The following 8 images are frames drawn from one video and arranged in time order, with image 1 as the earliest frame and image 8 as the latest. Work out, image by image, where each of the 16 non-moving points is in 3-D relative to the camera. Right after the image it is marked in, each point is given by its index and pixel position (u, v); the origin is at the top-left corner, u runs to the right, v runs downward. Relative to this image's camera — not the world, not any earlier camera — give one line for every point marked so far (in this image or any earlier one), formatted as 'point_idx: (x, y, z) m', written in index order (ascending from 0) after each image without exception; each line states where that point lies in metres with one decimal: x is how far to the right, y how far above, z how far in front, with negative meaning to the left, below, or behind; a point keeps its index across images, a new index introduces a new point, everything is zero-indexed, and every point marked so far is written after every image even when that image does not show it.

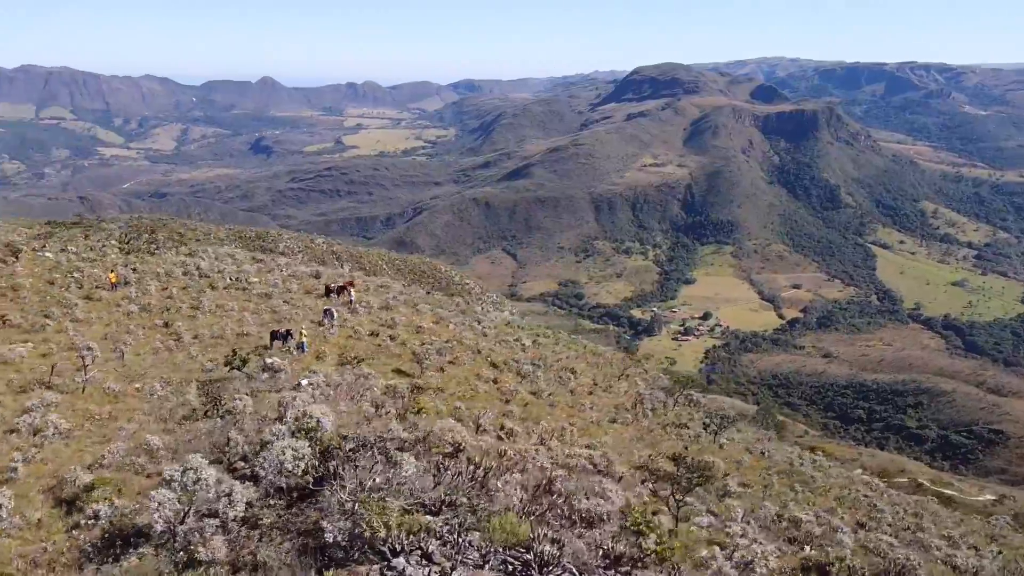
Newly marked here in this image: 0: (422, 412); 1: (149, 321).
0: (-1.8, -2.2, +12.1) m
1: (-8.8, -0.8, +17.8) m
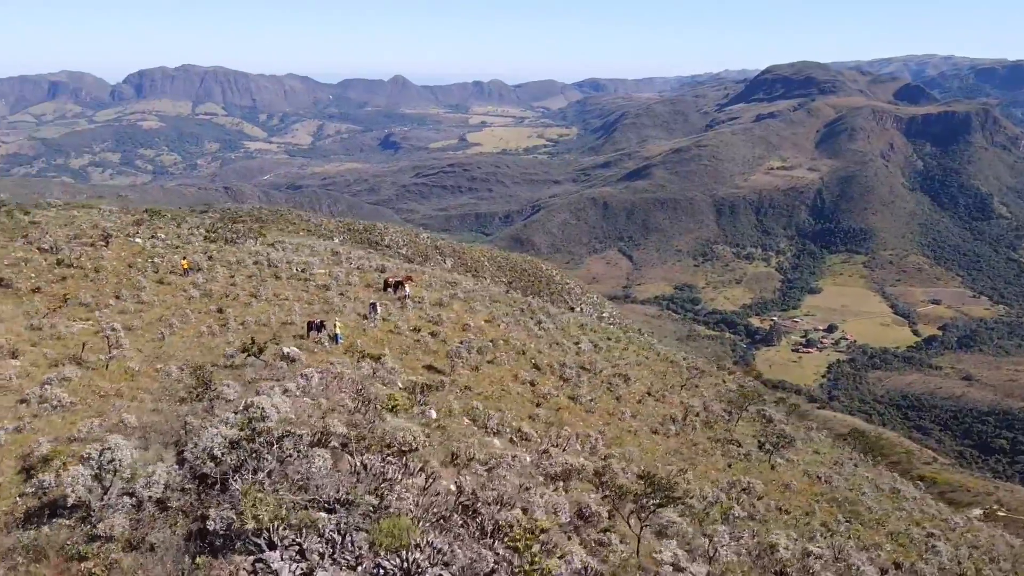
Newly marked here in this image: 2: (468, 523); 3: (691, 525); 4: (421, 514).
0: (-1.9, -2.1, +12.3) m
1: (-7.9, -0.5, +19.0) m
2: (-0.4, -2.4, +7.5) m
3: (+2.9, -3.8, +11.9) m
4: (-0.9, -2.2, +7.2) m
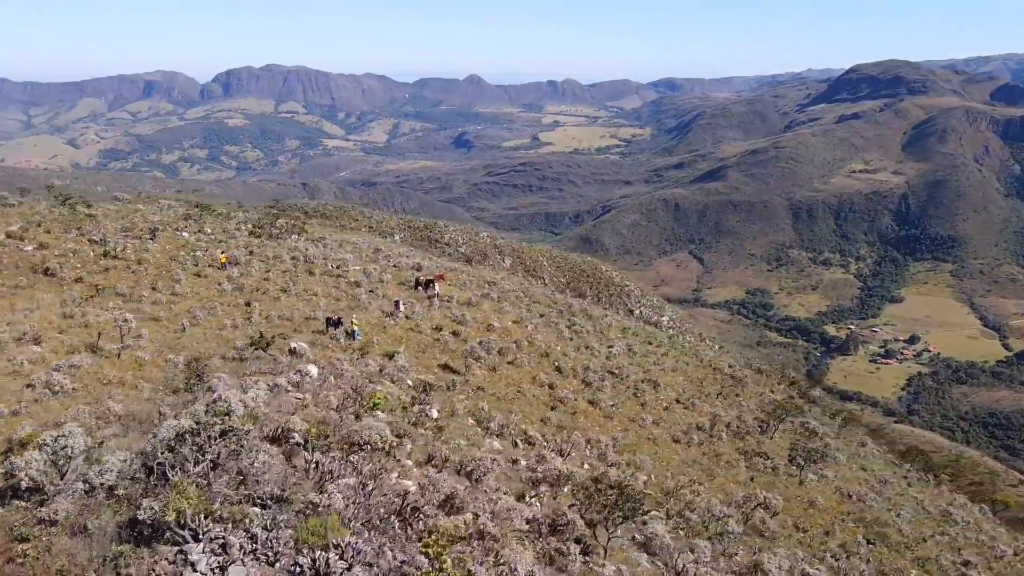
0: (-2.0, -2.1, +12.5) m
1: (-7.4, -0.3, +19.6) m
2: (-1.0, -2.4, +7.5) m
3: (+2.6, -3.9, +11.6) m
4: (-1.5, -2.2, +7.3) m
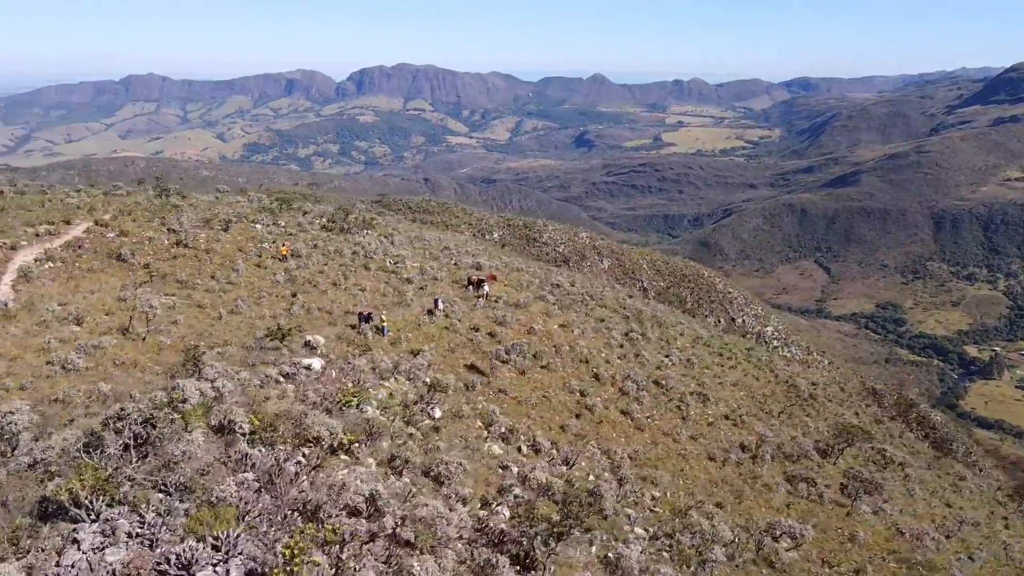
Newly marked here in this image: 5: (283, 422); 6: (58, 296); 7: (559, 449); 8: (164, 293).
0: (-2.3, -2.1, +12.7) m
1: (-6.4, -0.1, +20.5) m
2: (-2.0, -2.4, +7.7) m
3: (+2.1, -4.1, +11.2) m
4: (-2.5, -2.2, +7.5) m
5: (-3.0, -1.8, +9.7) m
6: (-10.2, -0.2, +16.5) m
7: (+0.9, -3.4, +15.4) m
8: (-8.6, -0.1, +18.3) m
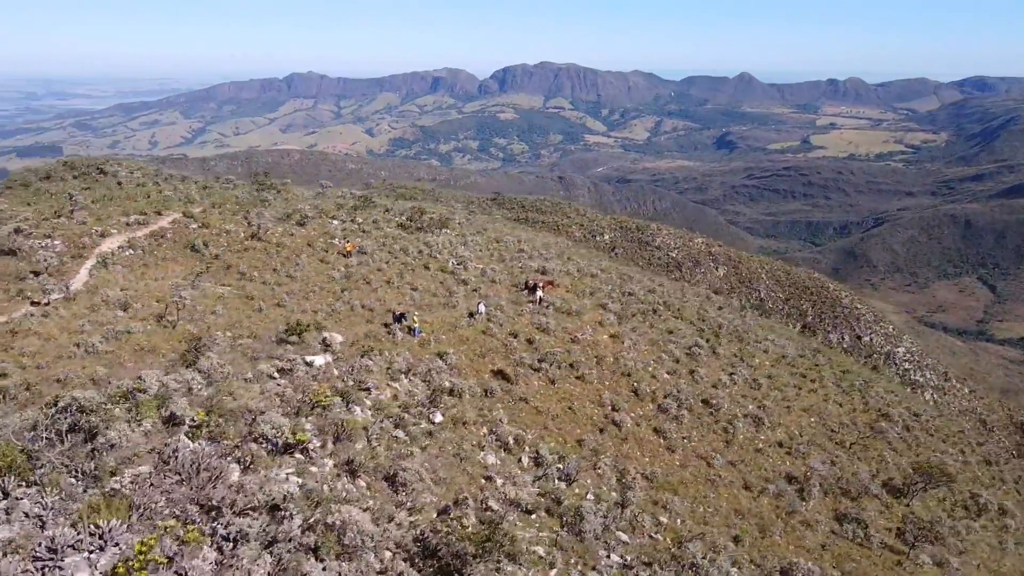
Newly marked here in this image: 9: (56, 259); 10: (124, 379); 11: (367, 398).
0: (-2.5, -2.2, +13.0) m
1: (-5.1, 0.0, +21.4) m
2: (-3.2, -2.5, +8.0) m
3: (+1.4, -4.4, +10.7) m
4: (-3.7, -2.3, +7.9) m
5: (-3.8, -1.8, +10.2) m
6: (-9.6, +0.1, +18.1) m
7: (+1.0, -3.6, +15.1) m
8: (-7.7, +0.1, +19.6) m
9: (-11.7, +0.7, +18.9) m
10: (-5.6, -1.3, +10.5) m
11: (-2.7, -2.0, +13.7) m
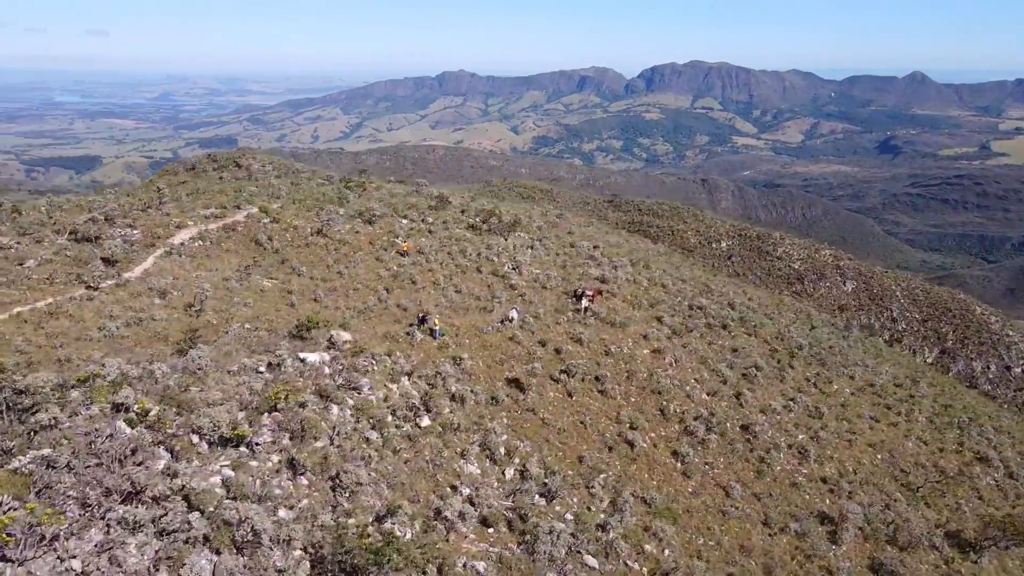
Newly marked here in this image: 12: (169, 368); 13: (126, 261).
0: (-3.0, -2.2, +13.3) m
1: (-4.0, +0.1, +22.1) m
2: (-4.6, -2.5, +8.6) m
3: (+0.4, -4.7, +10.4) m
4: (-5.1, -2.2, +8.6) m
5: (-4.7, -1.8, +10.8) m
6: (-8.9, +0.4, +19.6) m
7: (+0.8, -3.8, +14.9) m
8: (-6.8, +0.3, +20.8) m
9: (-10.8, +1.1, +20.7) m
10: (-6.4, -1.2, +11.5) m
11: (-3.0, -2.1, +14.1) m
12: (-5.8, -1.4, +12.4) m
13: (-10.3, +0.7, +19.7) m
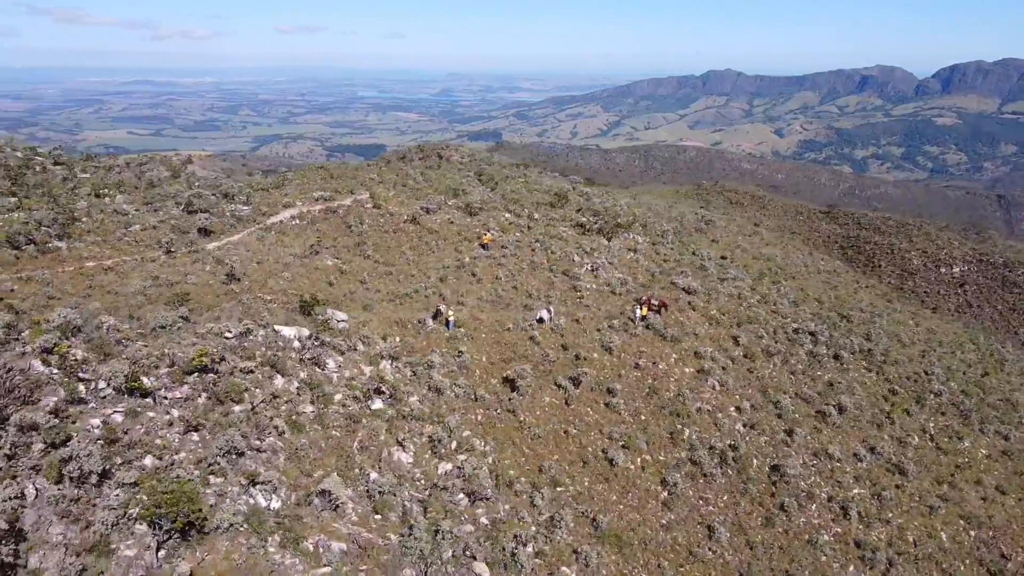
0: (-4.4, -1.8, +14.3) m
1: (-2.3, +0.4, +22.9) m
2: (-7.3, -1.9, +10.2) m
3: (-2.3, -4.6, +10.5) m
4: (-7.8, -1.6, +10.4) m
5: (-6.7, -1.2, +12.4) m
6: (-7.8, +1.3, +22.0) m
7: (-0.5, -3.8, +14.6) m
8: (-5.4, +0.9, +22.5) m
9: (-9.1, +2.1, +23.7) m
10: (-8.0, -0.5, +13.6) m
11: (-4.1, -1.7, +15.0) m
12: (-7.2, -0.7, +14.2) m
13: (-9.0, +1.7, +22.6) m
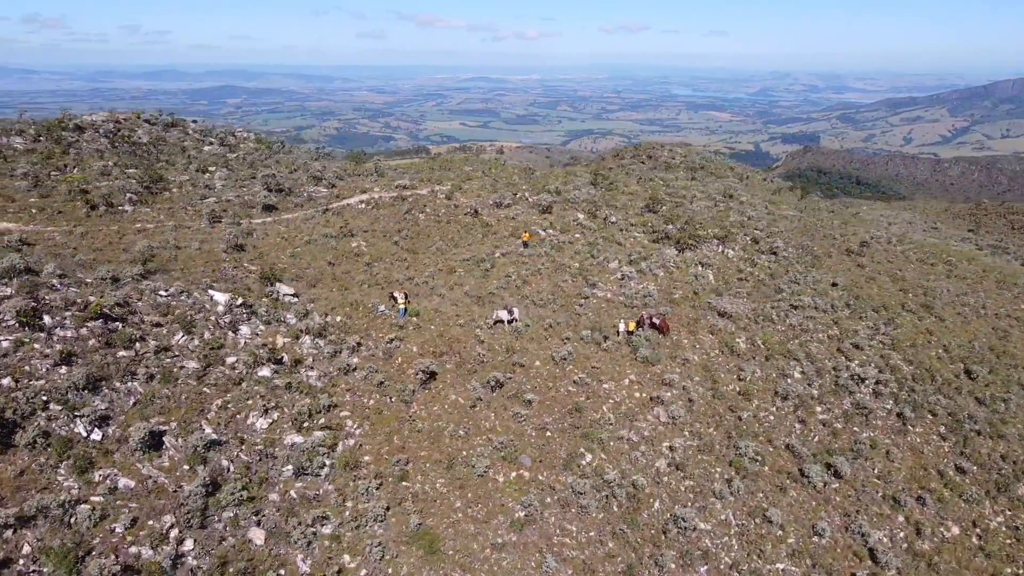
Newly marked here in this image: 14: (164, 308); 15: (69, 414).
0: (-7.3, -1.2, +16.3) m
1: (-2.0, +0.7, +23.5) m
2: (-11.5, -0.8, +13.6) m
3: (-7.0, -4.0, +12.1) m
4: (-11.8, -0.5, +13.9) m
5: (-10.0, -0.2, +15.5) m
6: (-7.2, +2.2, +24.7) m
7: (-3.8, -3.6, +15.2) m
8: (-4.9, +1.6, +24.3) m
9: (-7.8, +3.2, +26.7) m
10: (-10.8, +0.6, +17.0) m
11: (-6.8, -1.1, +16.9) m
12: (-9.8, +0.3, +17.3) m
13: (-8.1, +2.7, +25.6) m
14: (-7.8, -0.4, +17.0) m
15: (-8.2, -2.5, +13.9) m
